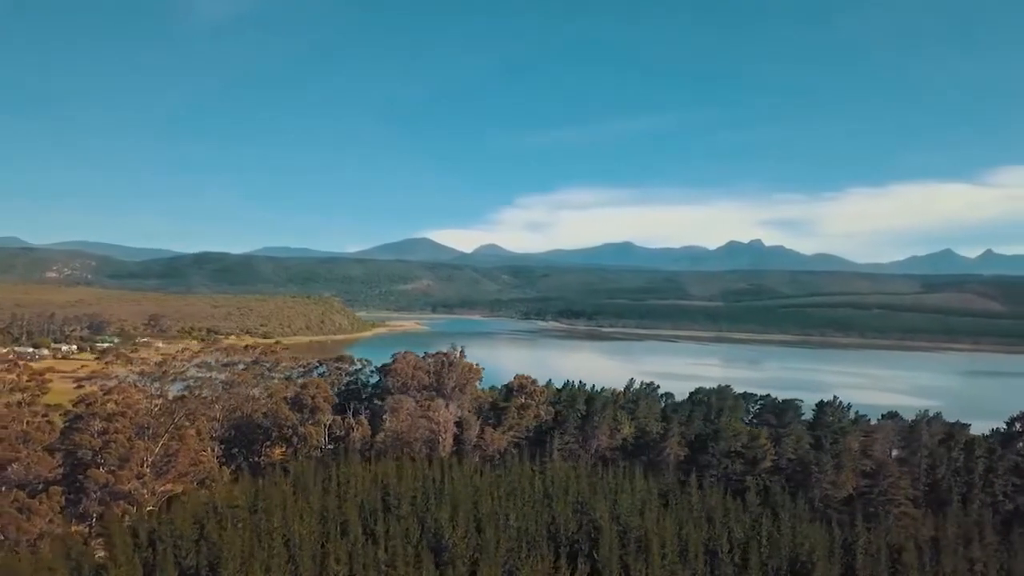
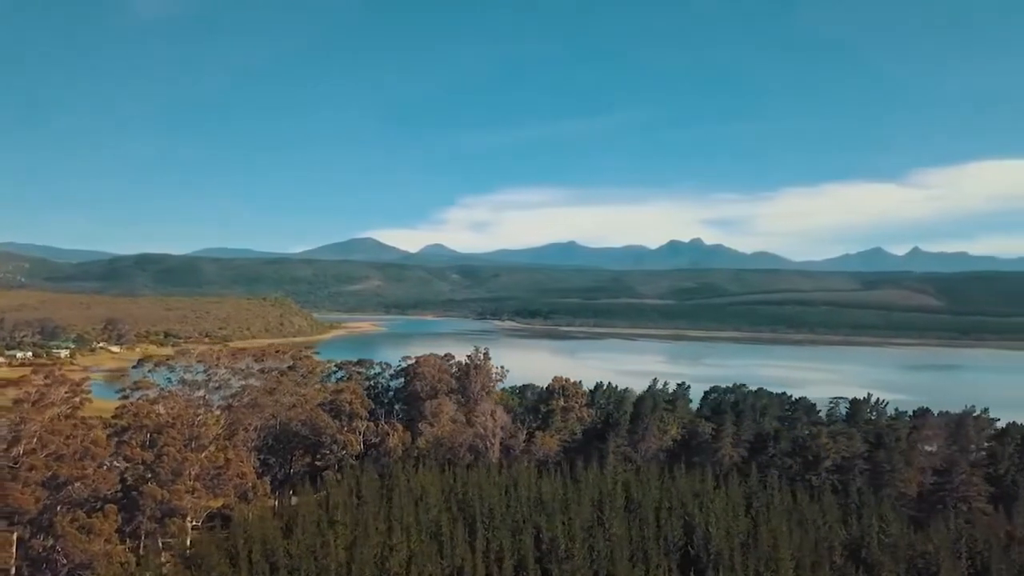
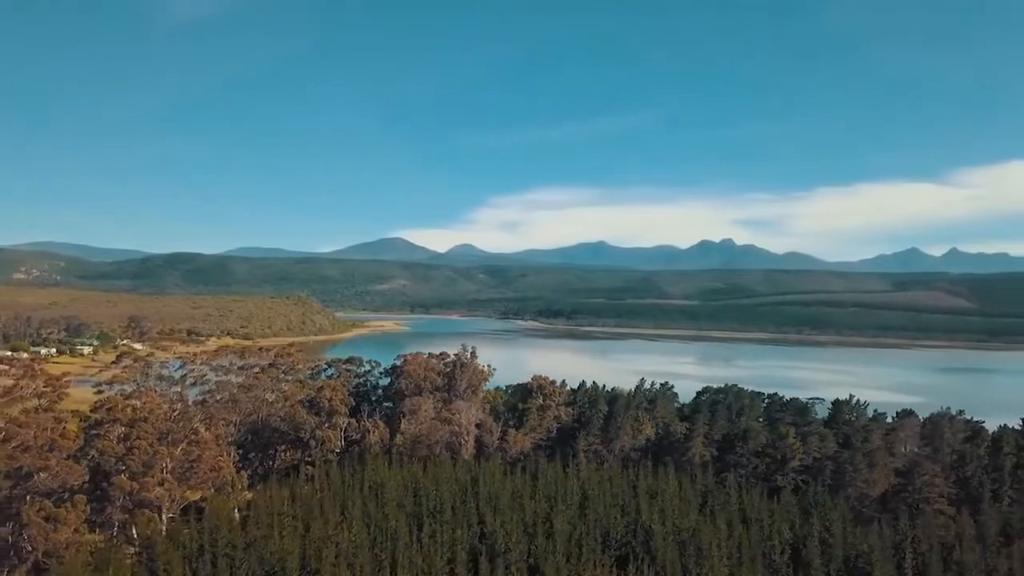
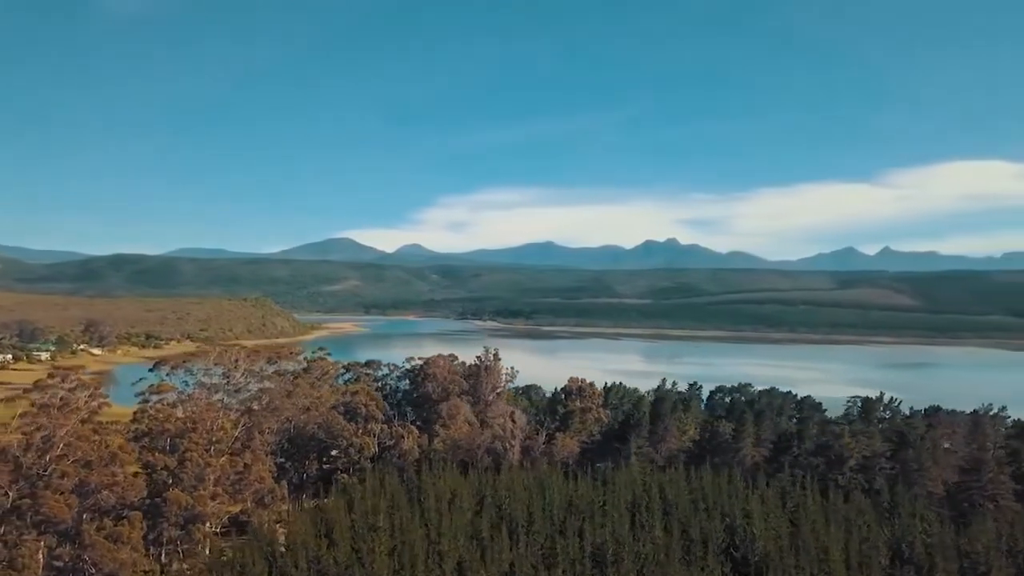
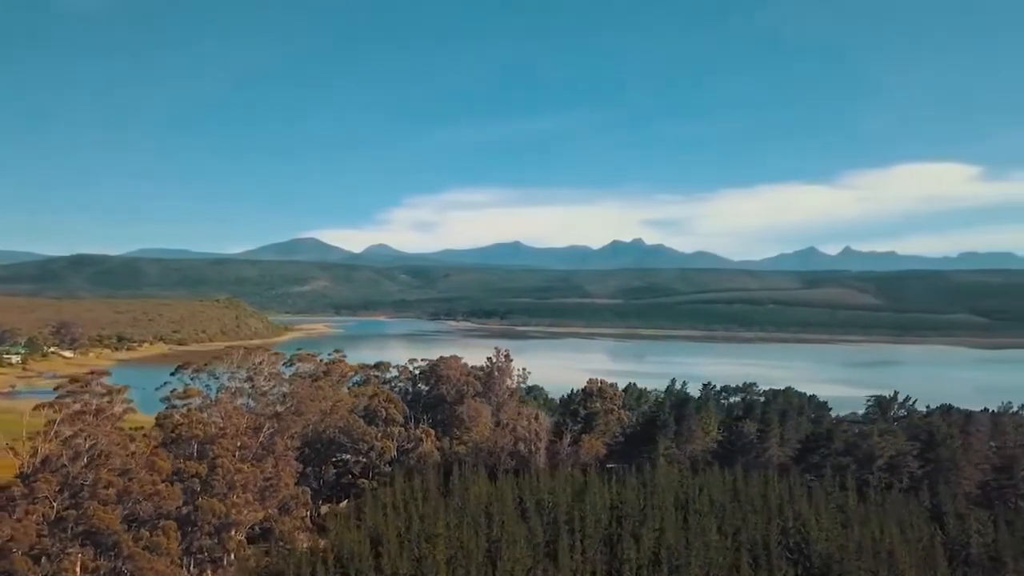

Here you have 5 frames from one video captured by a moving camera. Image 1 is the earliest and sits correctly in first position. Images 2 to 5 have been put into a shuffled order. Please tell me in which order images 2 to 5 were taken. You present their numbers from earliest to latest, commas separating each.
3, 2, 4, 5
